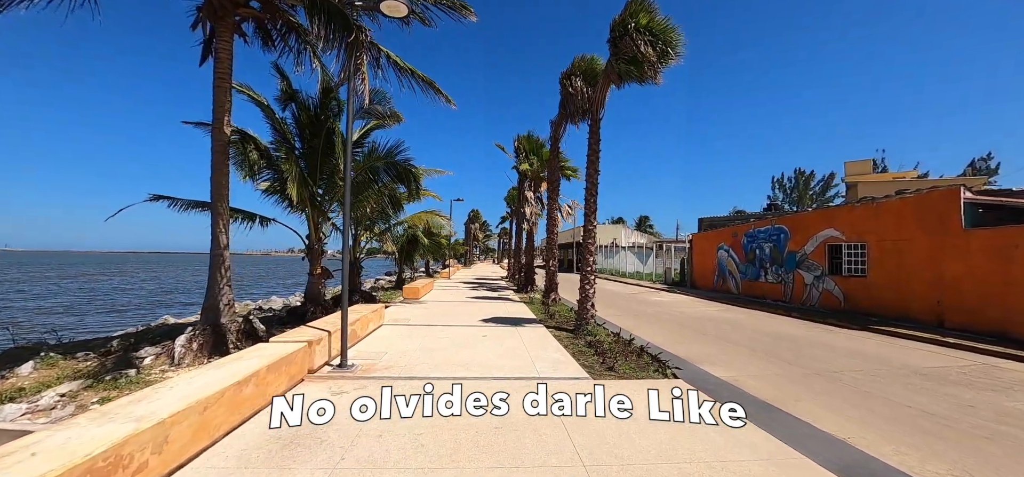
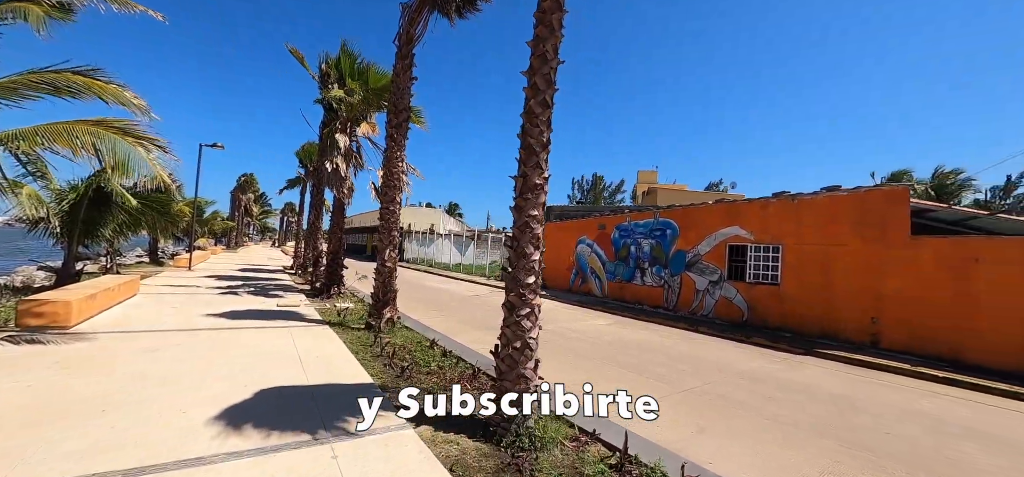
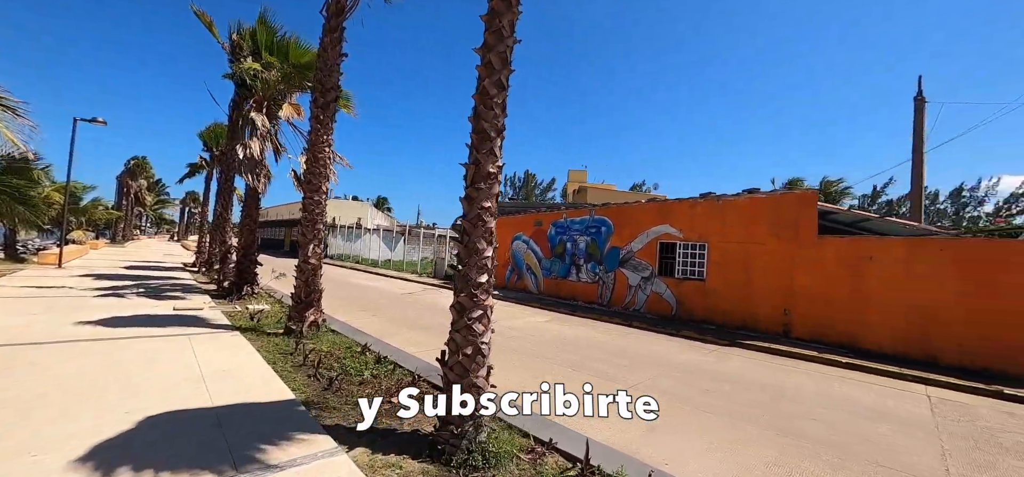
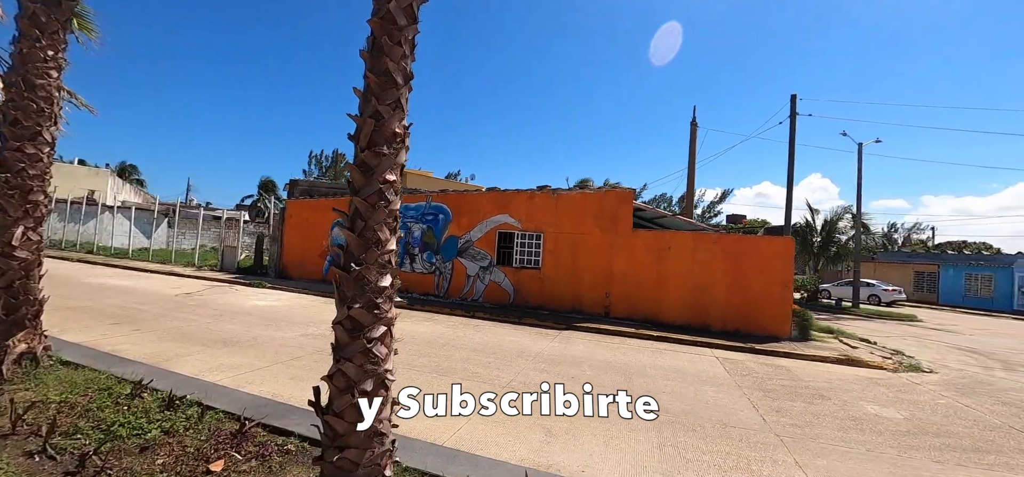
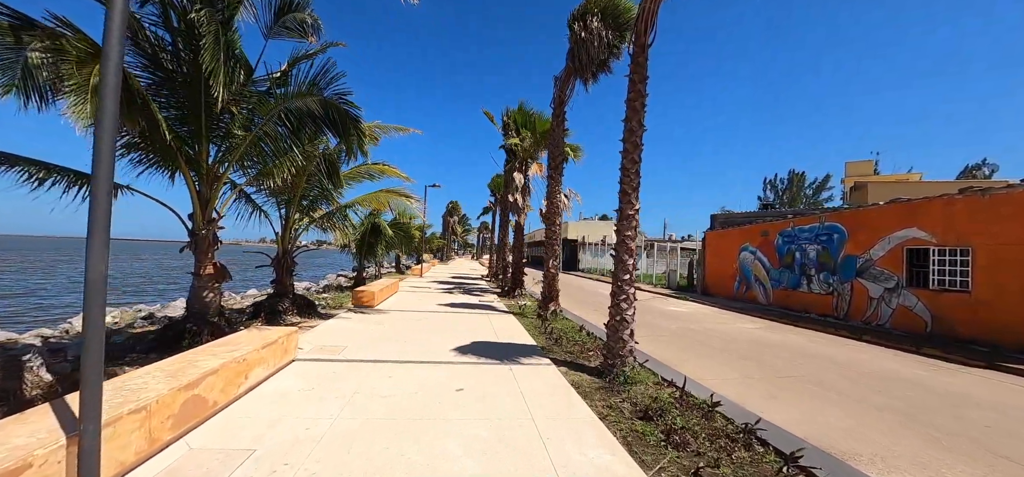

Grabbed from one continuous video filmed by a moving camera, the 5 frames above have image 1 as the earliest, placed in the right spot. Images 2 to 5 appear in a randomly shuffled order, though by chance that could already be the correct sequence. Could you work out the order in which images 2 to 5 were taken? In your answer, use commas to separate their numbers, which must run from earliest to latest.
5, 2, 3, 4
